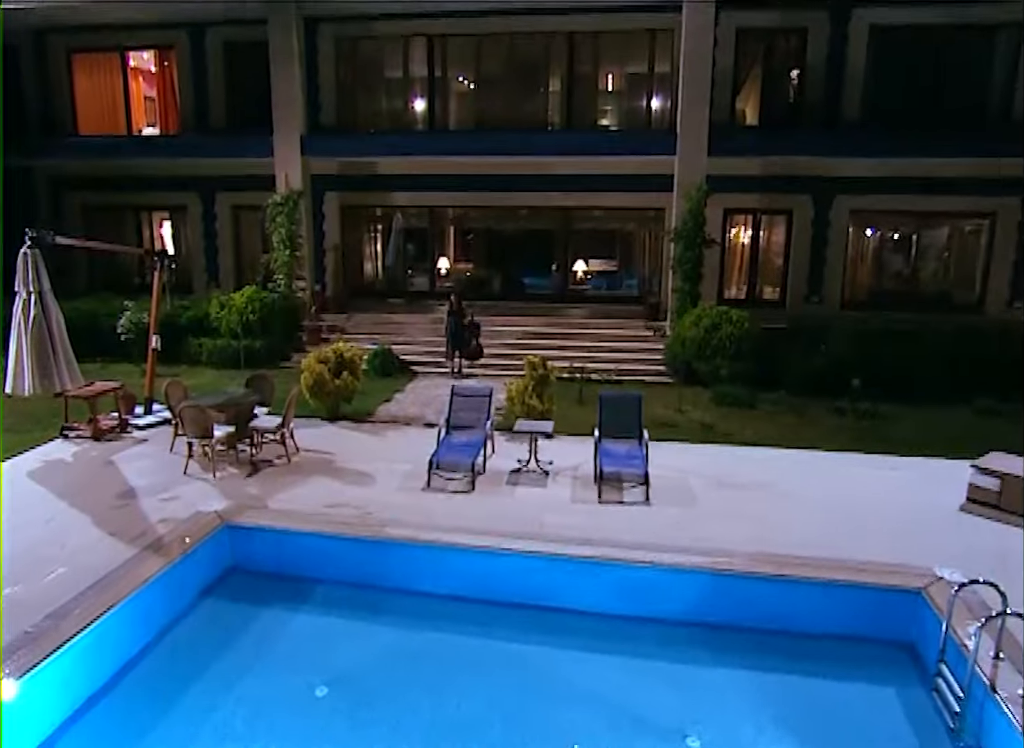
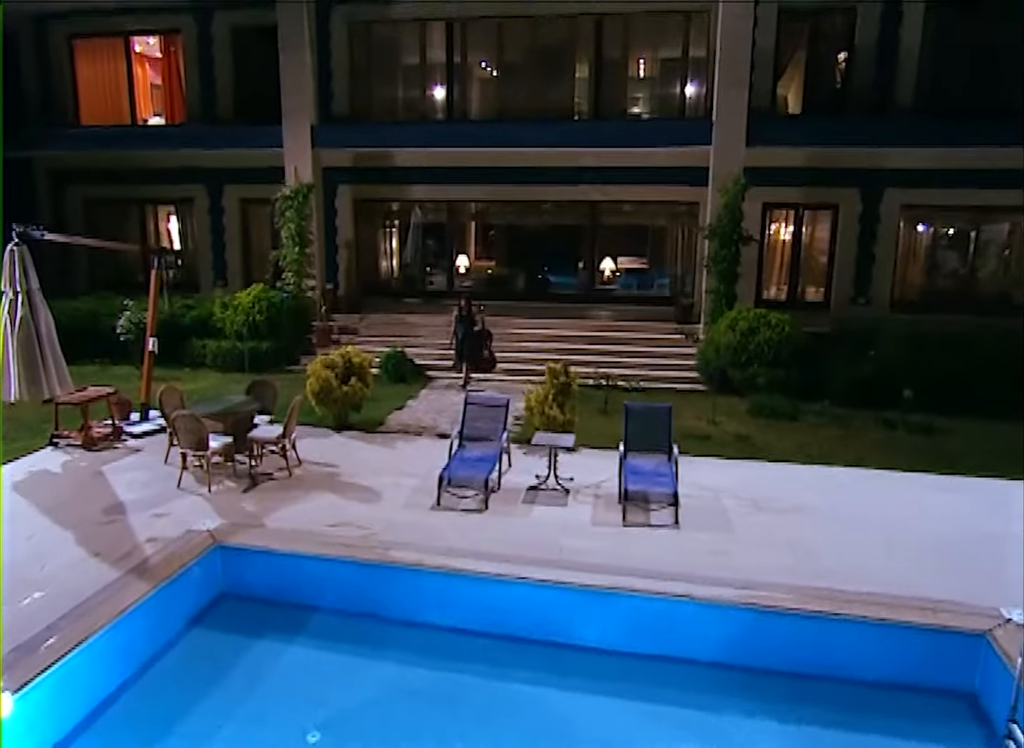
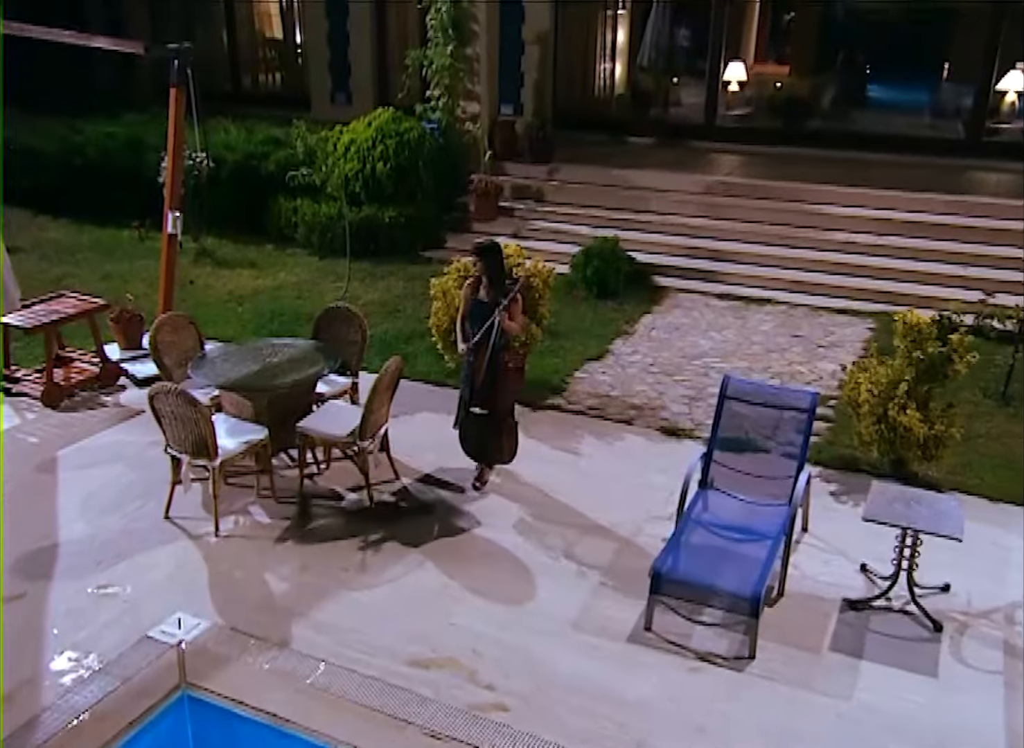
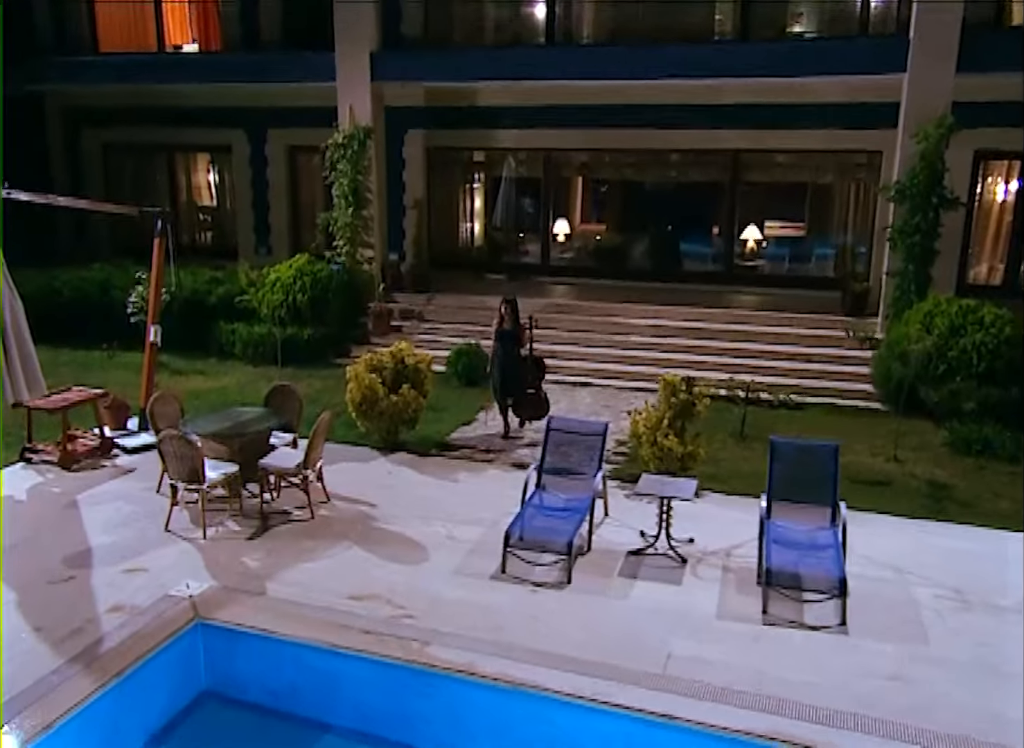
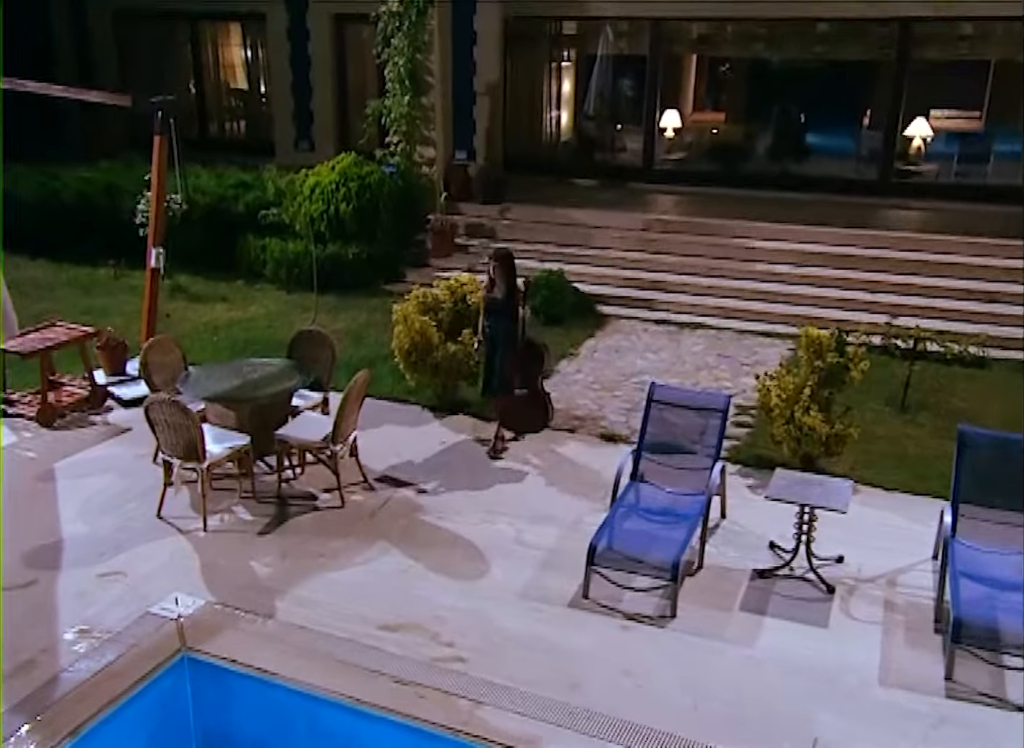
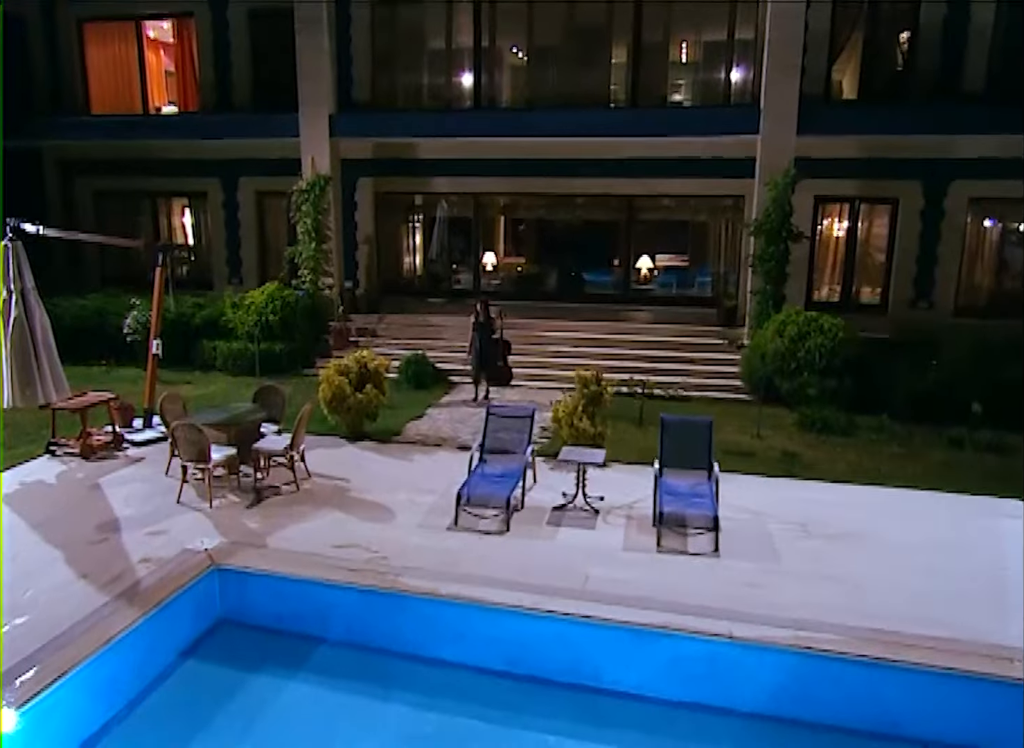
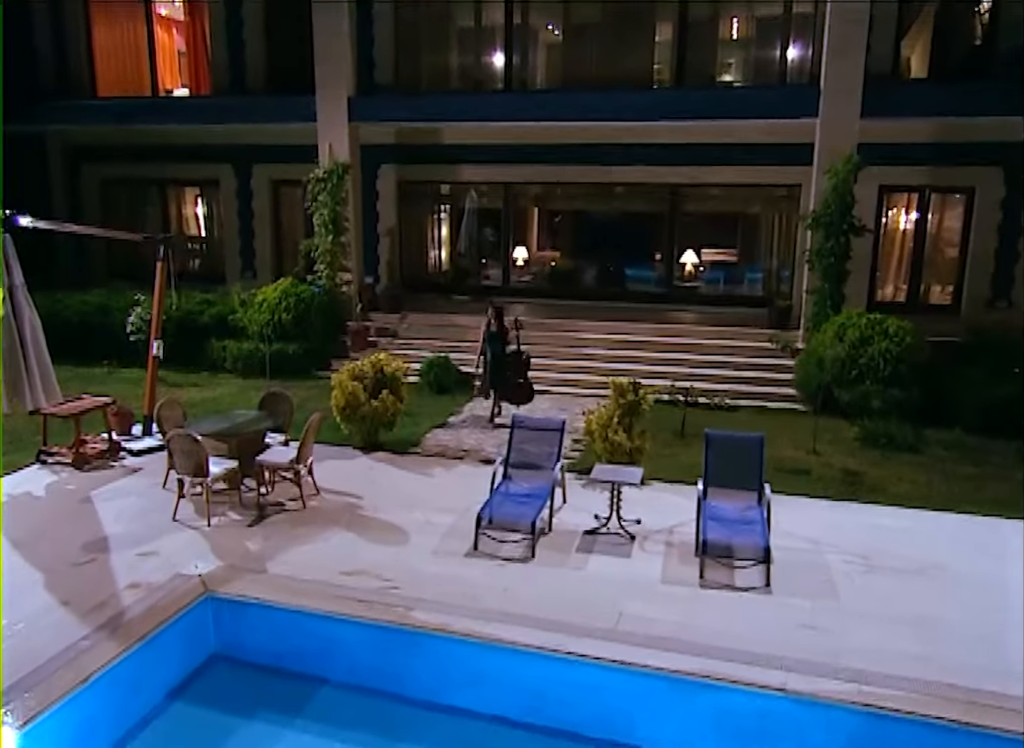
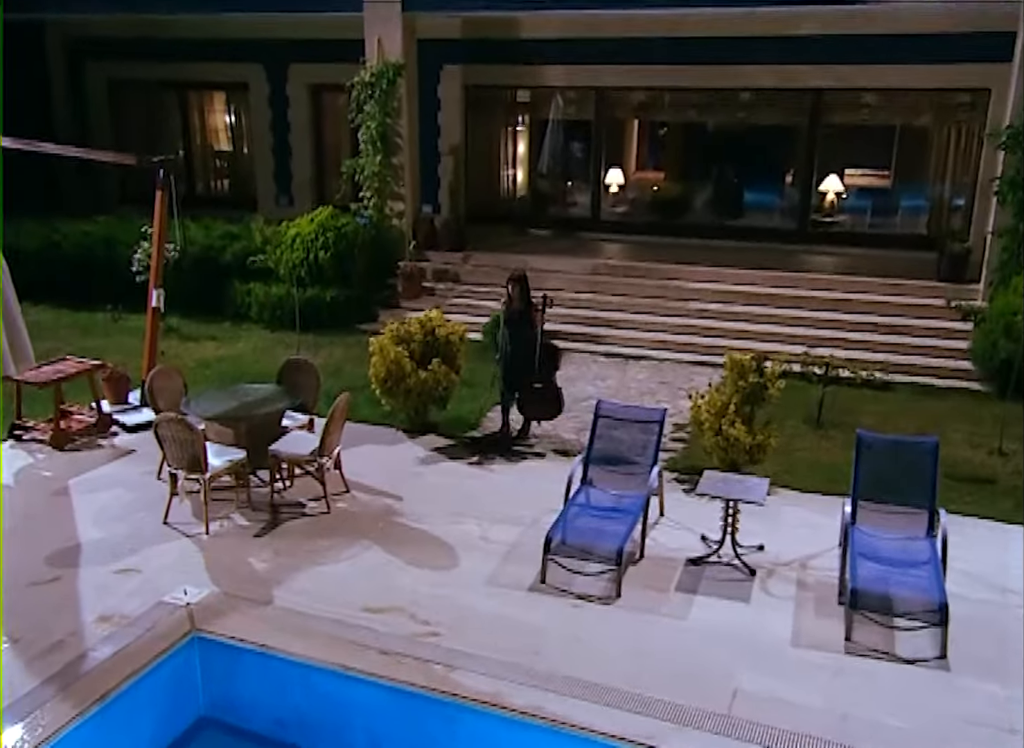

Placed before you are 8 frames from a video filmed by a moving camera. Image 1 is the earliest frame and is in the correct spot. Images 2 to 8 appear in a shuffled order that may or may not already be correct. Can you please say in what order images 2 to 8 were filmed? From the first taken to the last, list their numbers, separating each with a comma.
2, 6, 7, 4, 8, 5, 3
